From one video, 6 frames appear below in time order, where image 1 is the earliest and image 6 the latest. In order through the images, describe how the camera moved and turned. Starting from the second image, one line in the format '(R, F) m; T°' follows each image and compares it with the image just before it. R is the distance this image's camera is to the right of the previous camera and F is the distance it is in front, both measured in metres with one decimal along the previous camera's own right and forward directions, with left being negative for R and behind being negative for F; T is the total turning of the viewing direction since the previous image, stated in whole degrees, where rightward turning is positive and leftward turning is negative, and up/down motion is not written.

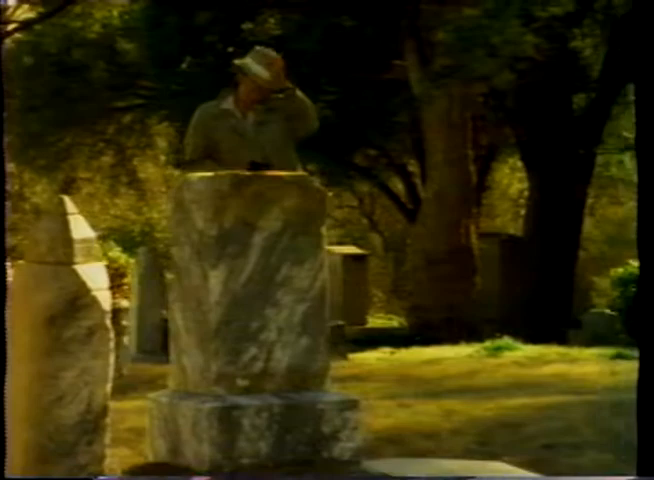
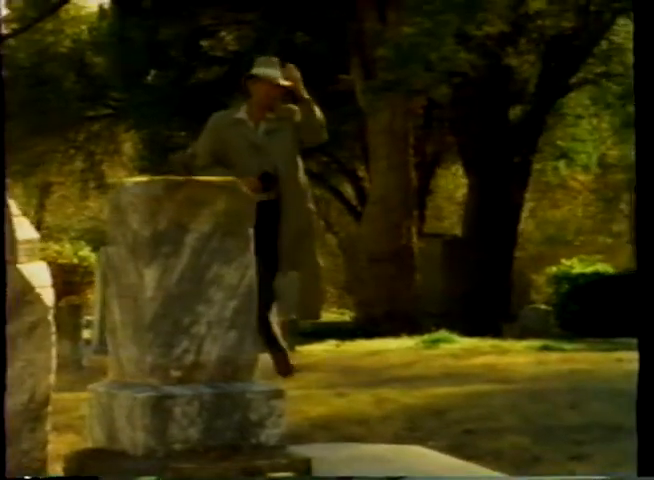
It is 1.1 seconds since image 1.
(+0.2, -0.3) m; -1°
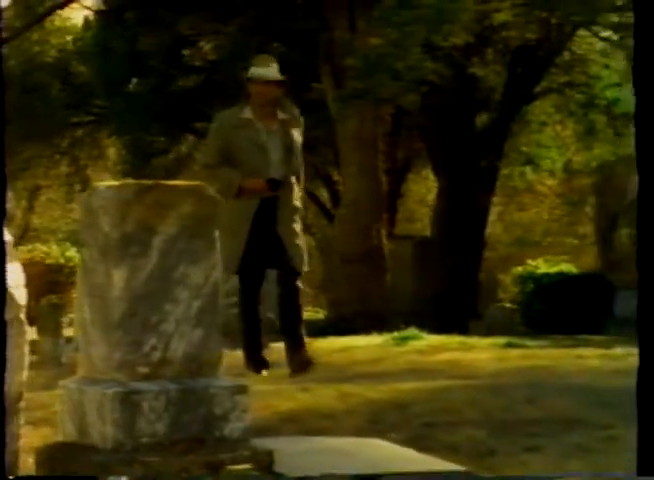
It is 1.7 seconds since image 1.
(+0.1, -0.2) m; -1°
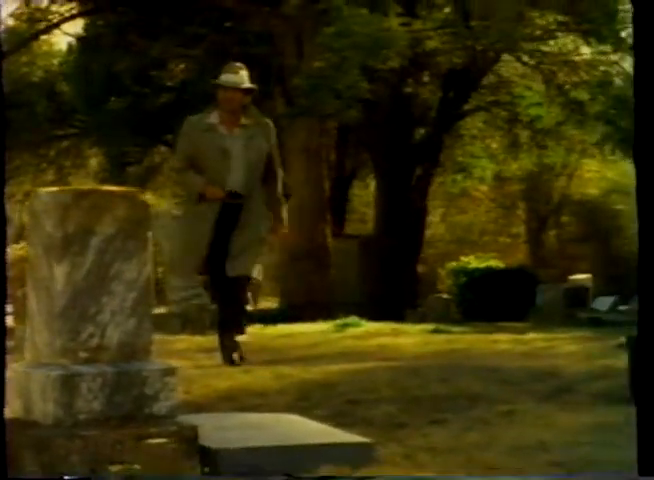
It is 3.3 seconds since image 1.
(+0.5, -0.6) m; -3°
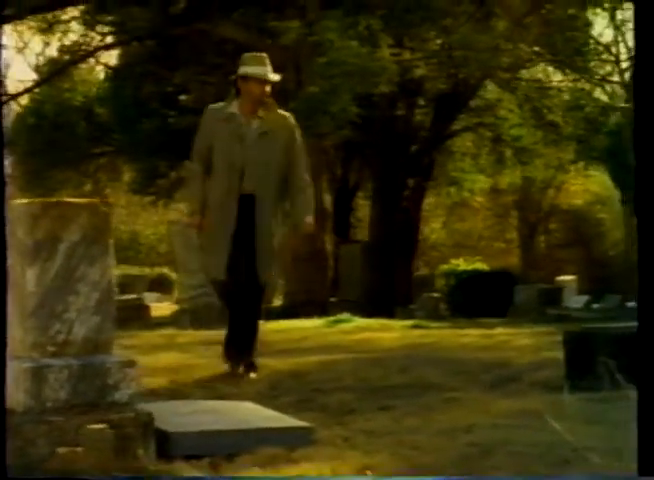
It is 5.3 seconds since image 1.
(-0.6, -0.7) m; +6°
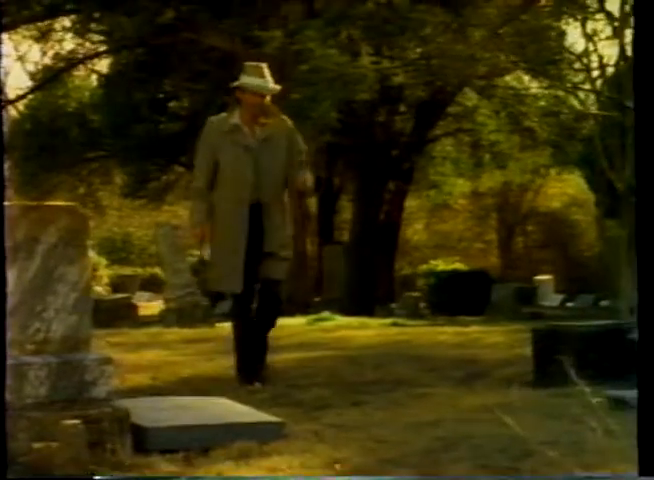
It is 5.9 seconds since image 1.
(-0.1, -0.2) m; +2°
